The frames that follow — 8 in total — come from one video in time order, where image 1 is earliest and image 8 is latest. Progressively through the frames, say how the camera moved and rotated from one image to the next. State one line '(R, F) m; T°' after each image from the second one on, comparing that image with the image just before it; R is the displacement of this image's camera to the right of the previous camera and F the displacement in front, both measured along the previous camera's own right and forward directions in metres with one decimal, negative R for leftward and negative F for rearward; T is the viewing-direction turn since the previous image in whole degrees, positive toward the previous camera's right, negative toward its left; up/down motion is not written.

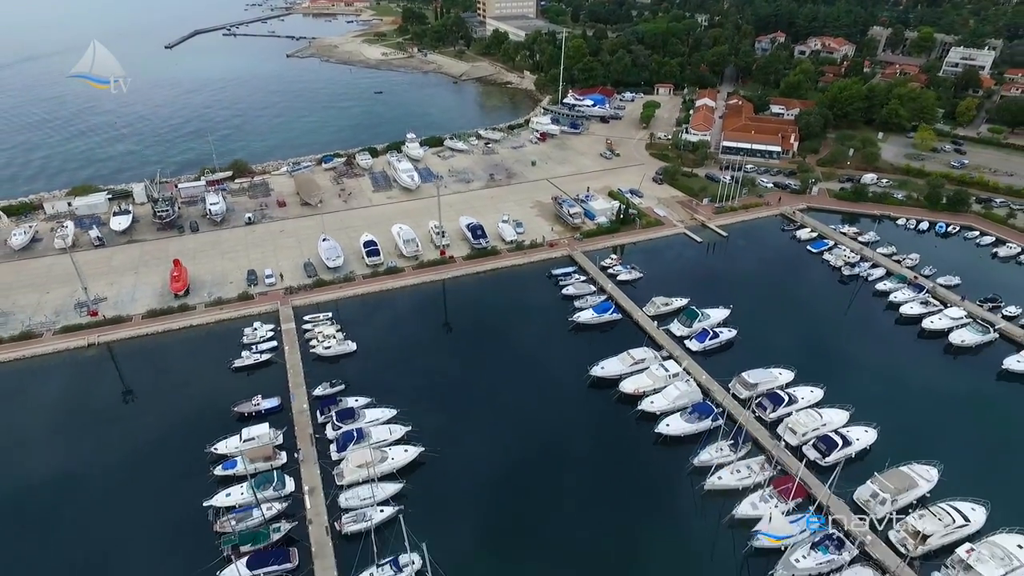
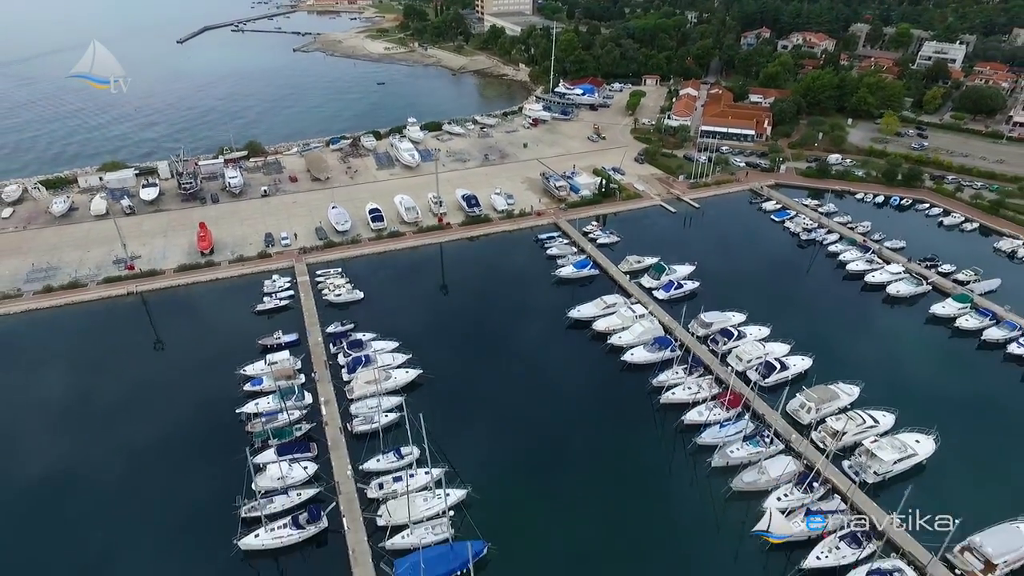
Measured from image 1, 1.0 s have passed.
(+0.7, -5.3) m; 0°
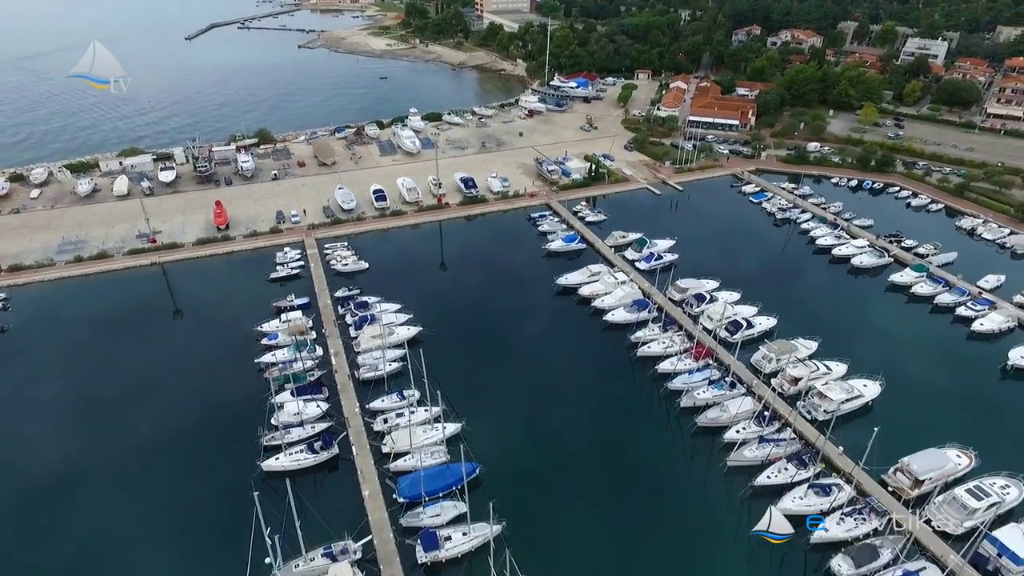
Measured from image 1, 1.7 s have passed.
(+0.4, -3.8) m; 0°
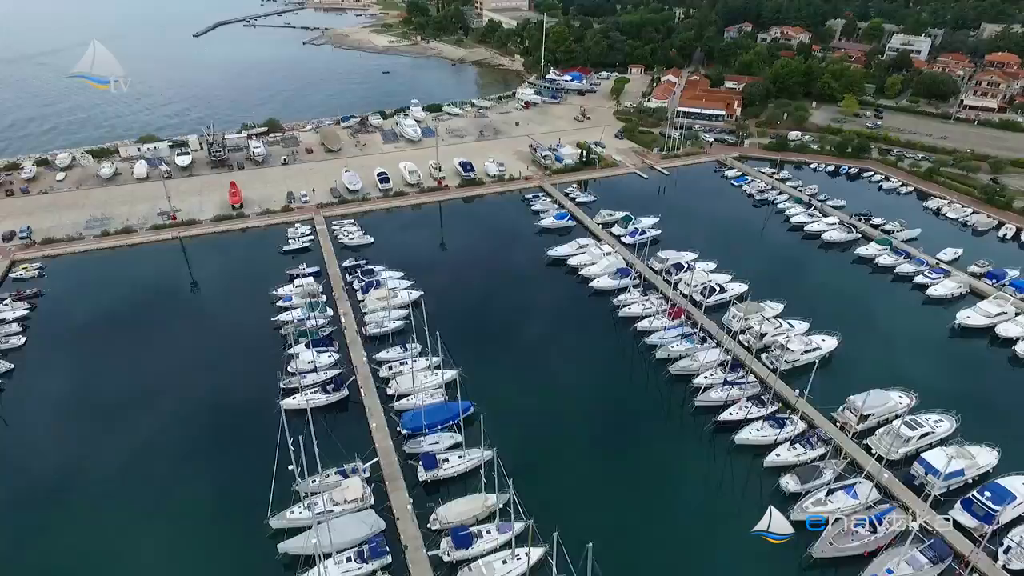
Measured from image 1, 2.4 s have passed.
(+0.4, -3.8) m; 0°
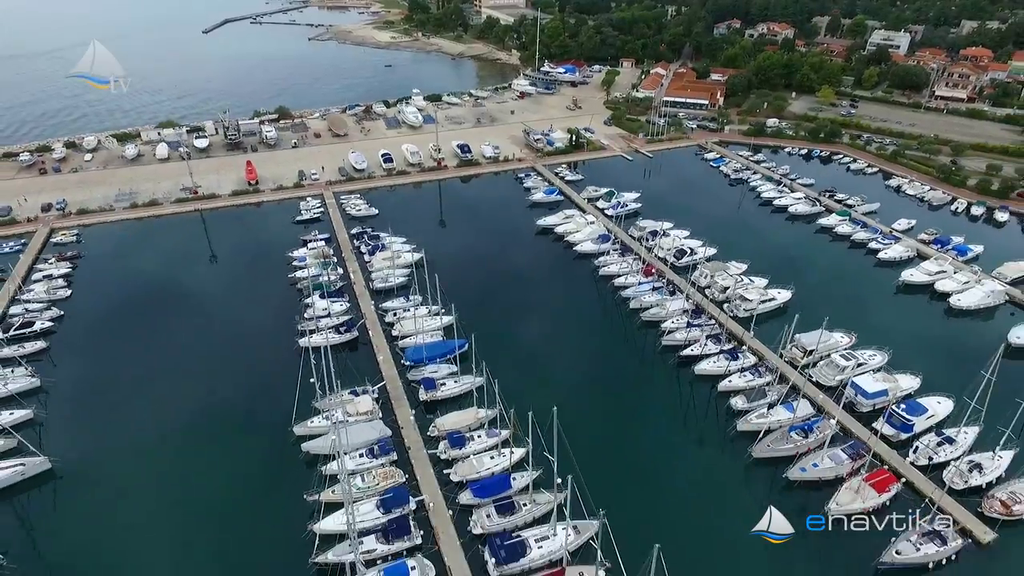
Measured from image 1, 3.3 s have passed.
(+0.5, -4.9) m; 0°
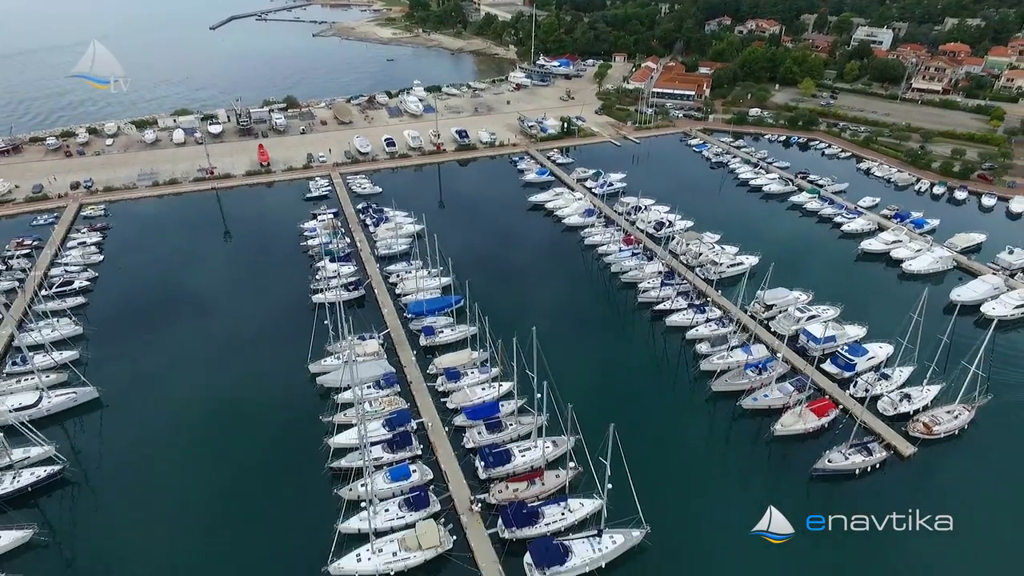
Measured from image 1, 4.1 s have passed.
(+0.5, -4.4) m; 0°
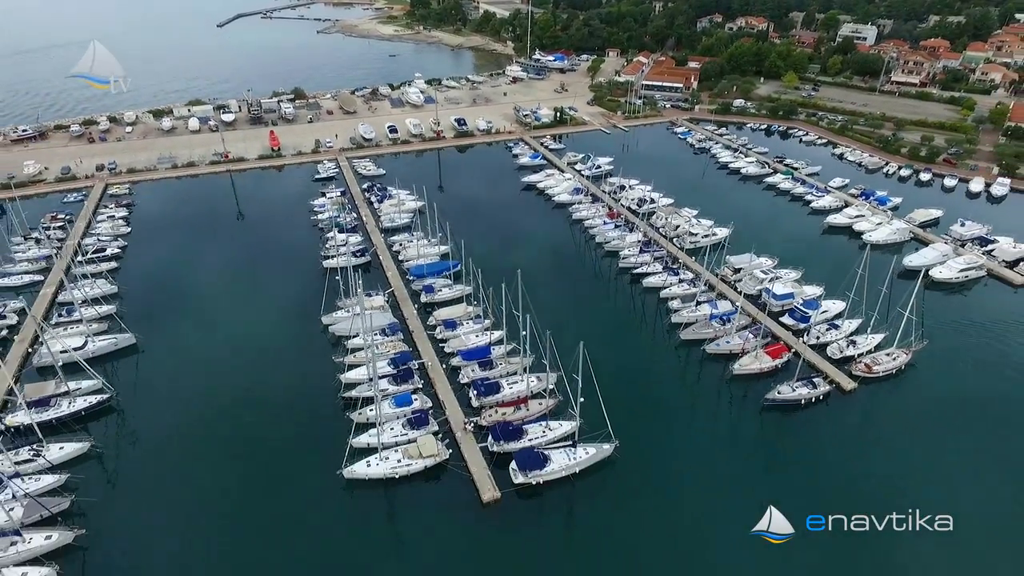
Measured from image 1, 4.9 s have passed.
(+0.5, -4.5) m; 0°
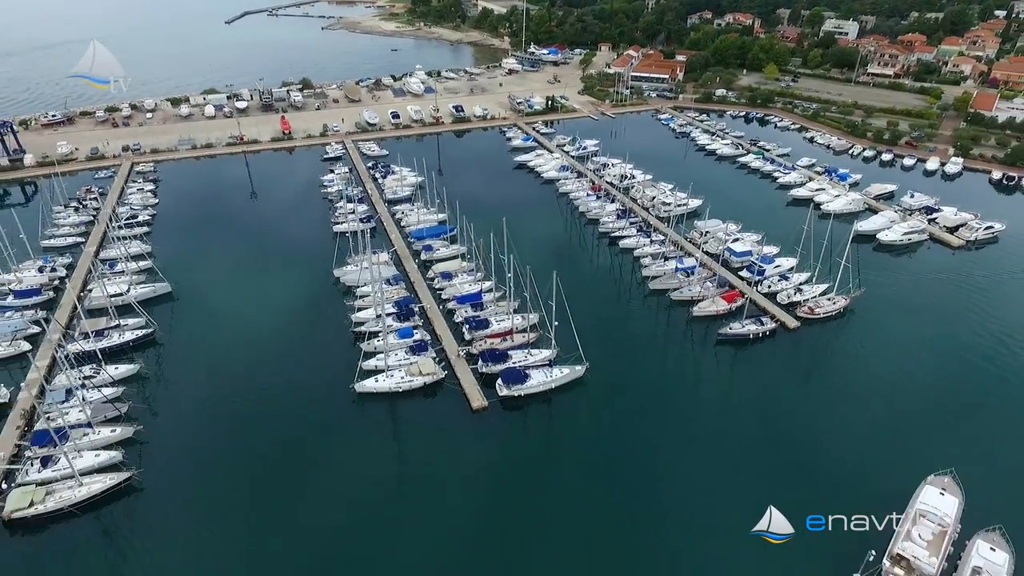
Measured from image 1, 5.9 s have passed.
(+0.6, -5.5) m; 0°
